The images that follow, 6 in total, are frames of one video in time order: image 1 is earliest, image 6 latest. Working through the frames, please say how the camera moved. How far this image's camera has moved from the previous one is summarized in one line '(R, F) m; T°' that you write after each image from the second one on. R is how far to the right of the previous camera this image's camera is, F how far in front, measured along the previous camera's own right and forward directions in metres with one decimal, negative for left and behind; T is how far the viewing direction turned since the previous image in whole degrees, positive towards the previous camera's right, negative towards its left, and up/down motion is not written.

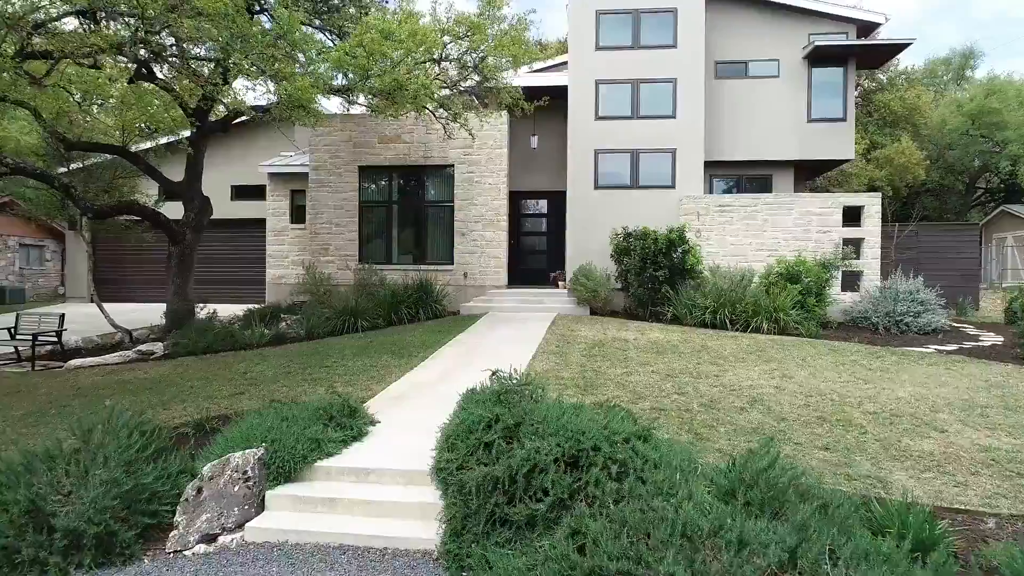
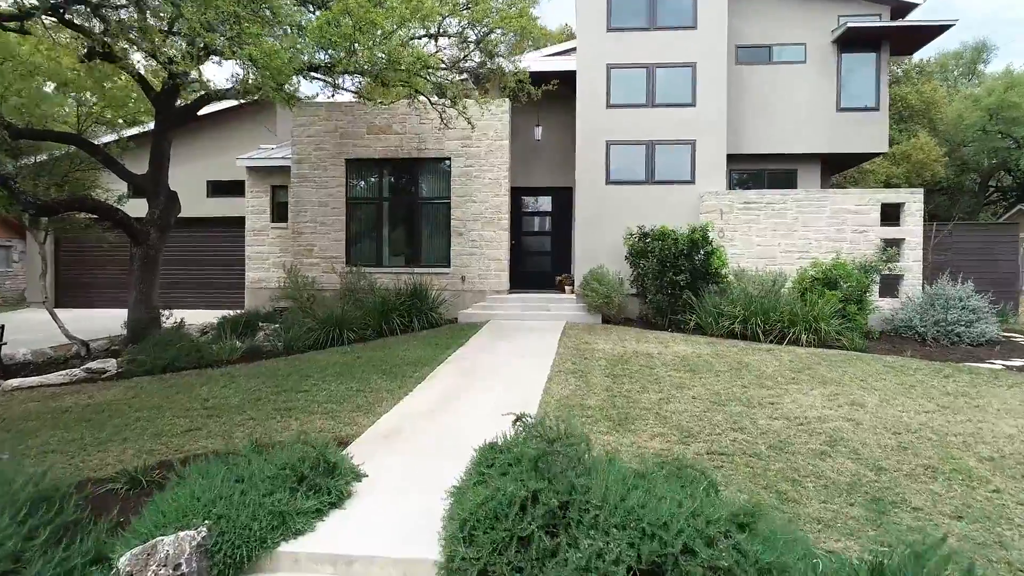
(-0.2, +1.3) m; +1°
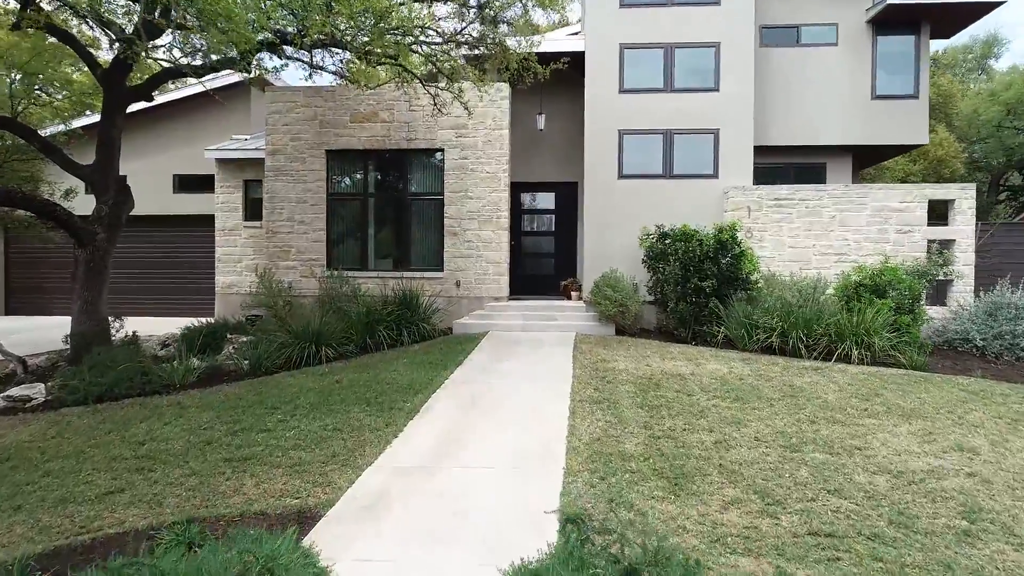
(-0.2, +1.4) m; +1°
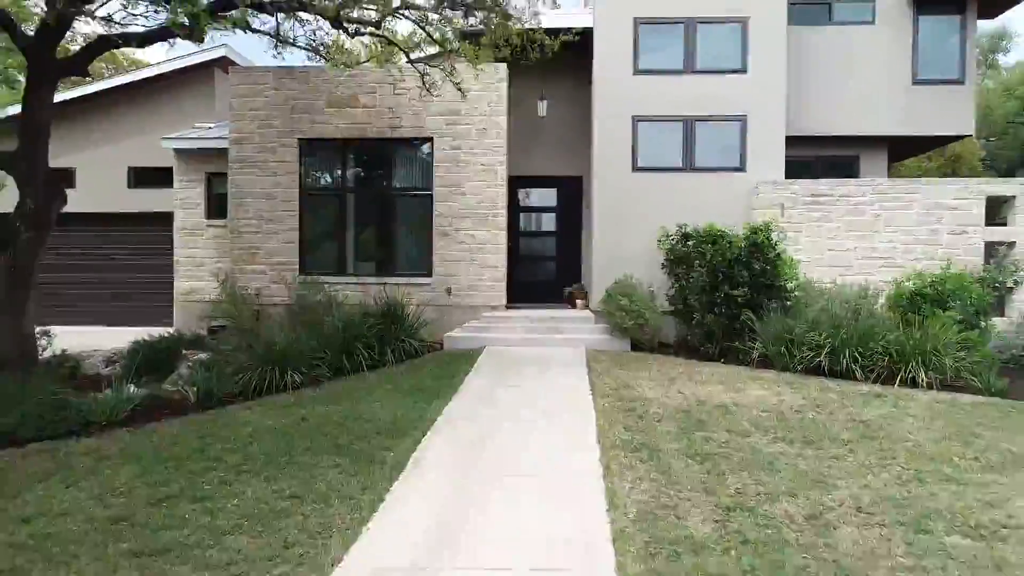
(-0.2, +1.4) m; +1°
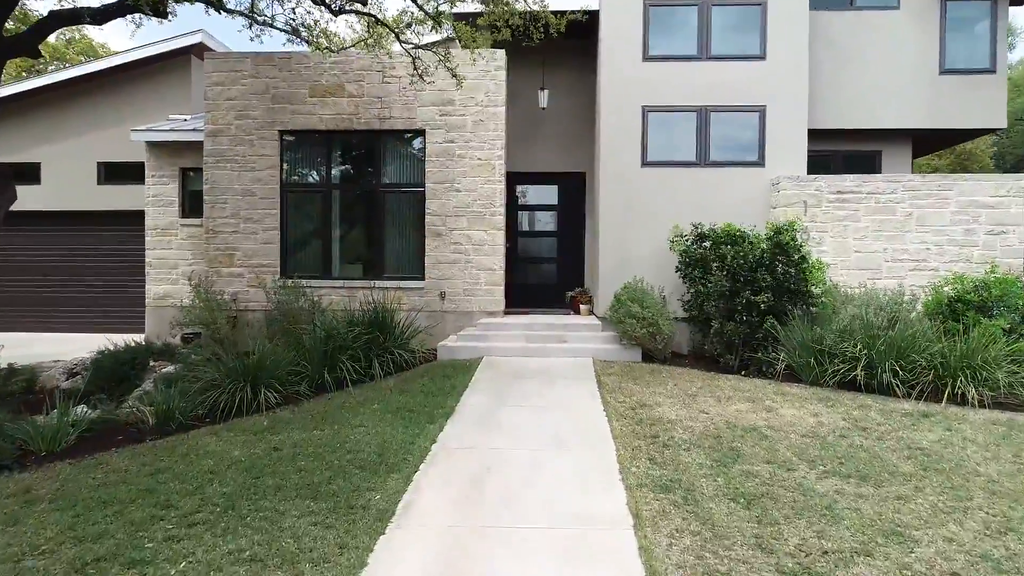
(-0.1, +0.8) m; +1°
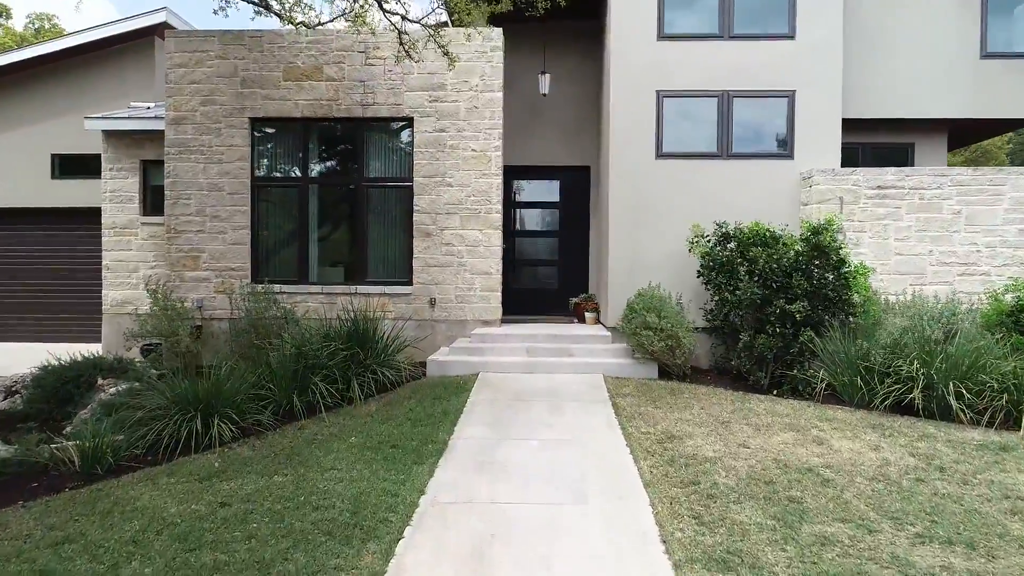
(-0.1, +1.0) m; +1°
